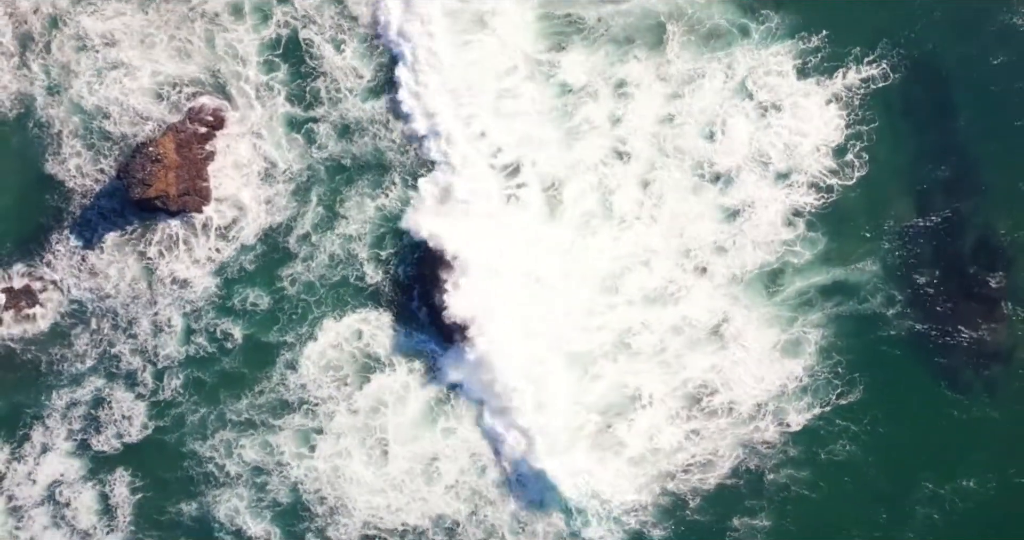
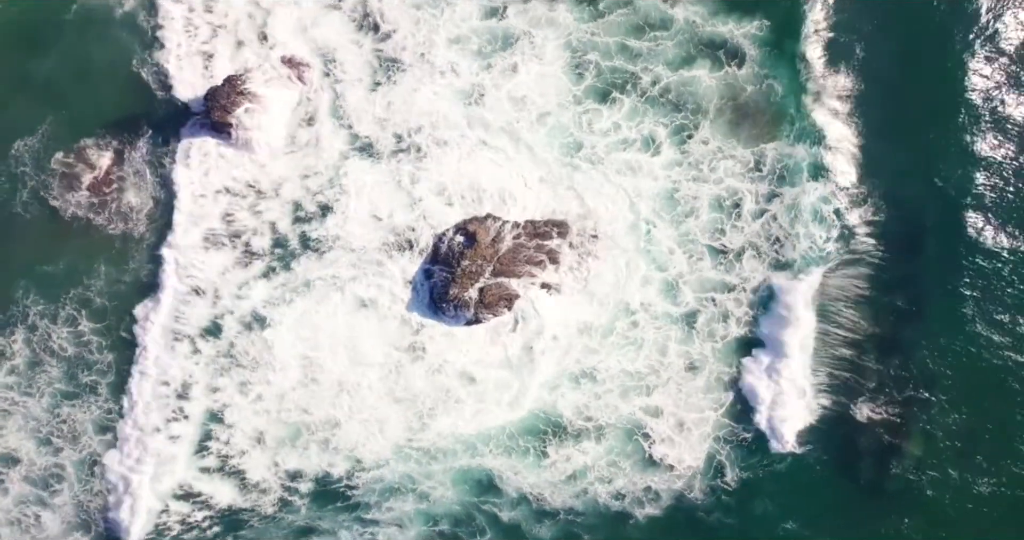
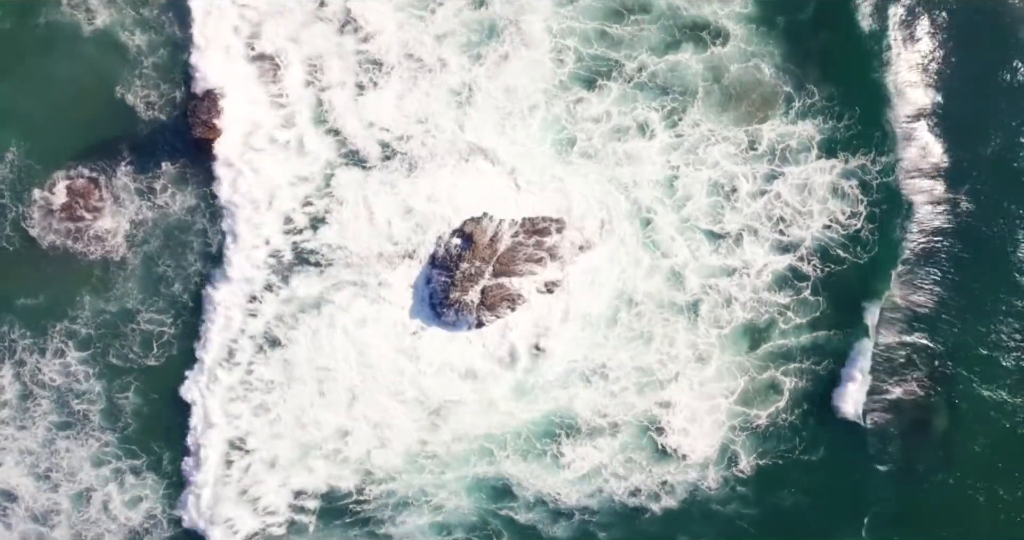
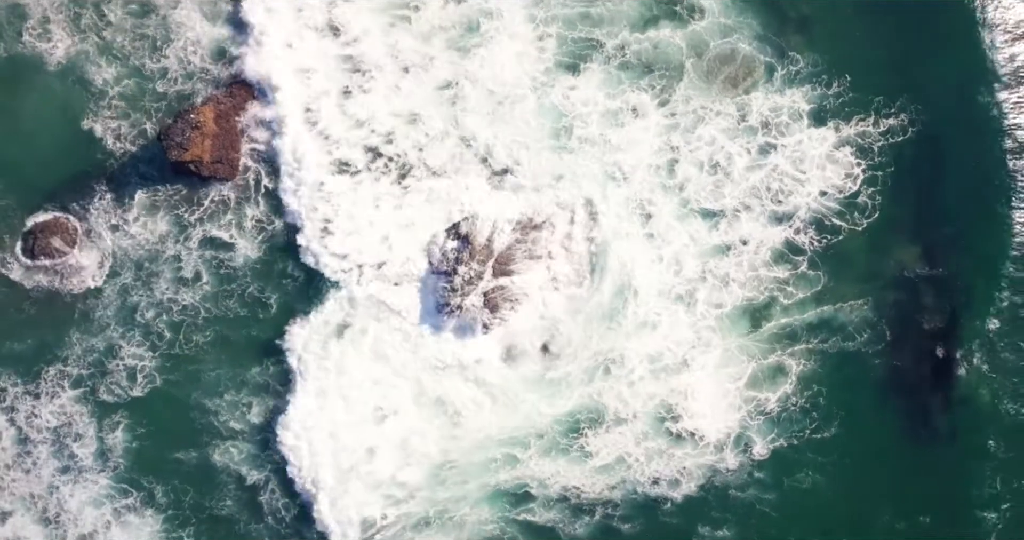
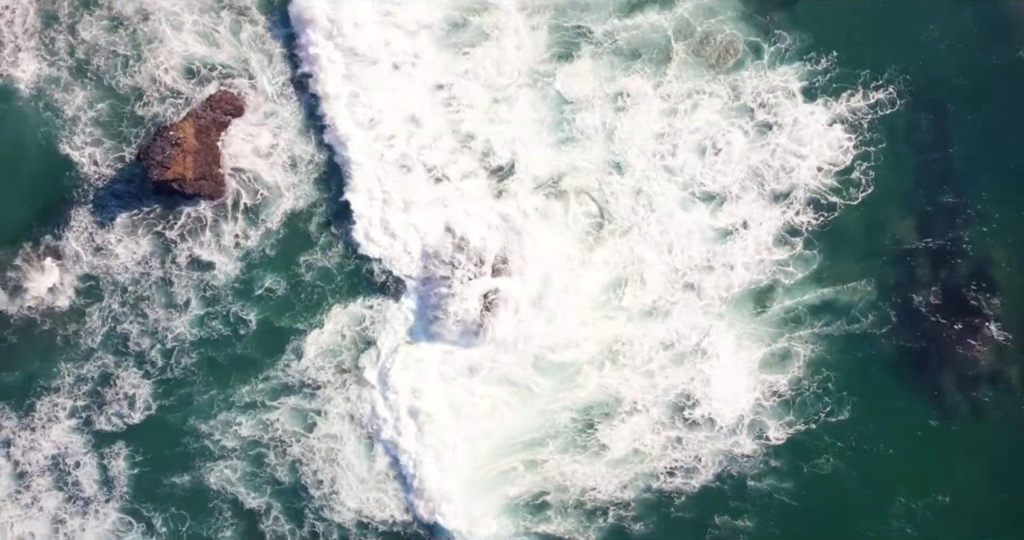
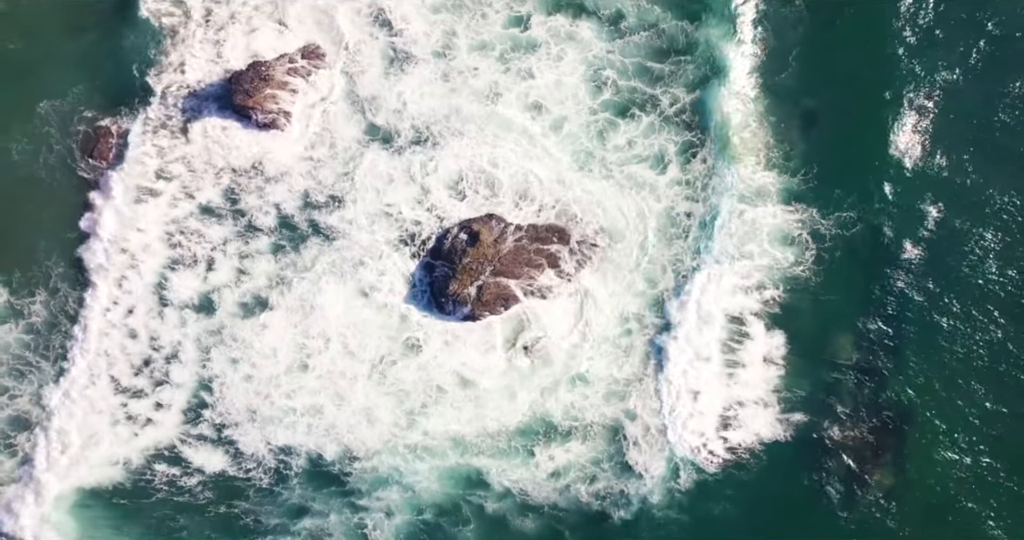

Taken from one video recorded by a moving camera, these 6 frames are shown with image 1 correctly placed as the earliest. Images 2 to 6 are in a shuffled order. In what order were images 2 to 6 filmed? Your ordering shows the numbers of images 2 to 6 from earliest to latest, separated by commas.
5, 4, 3, 2, 6
